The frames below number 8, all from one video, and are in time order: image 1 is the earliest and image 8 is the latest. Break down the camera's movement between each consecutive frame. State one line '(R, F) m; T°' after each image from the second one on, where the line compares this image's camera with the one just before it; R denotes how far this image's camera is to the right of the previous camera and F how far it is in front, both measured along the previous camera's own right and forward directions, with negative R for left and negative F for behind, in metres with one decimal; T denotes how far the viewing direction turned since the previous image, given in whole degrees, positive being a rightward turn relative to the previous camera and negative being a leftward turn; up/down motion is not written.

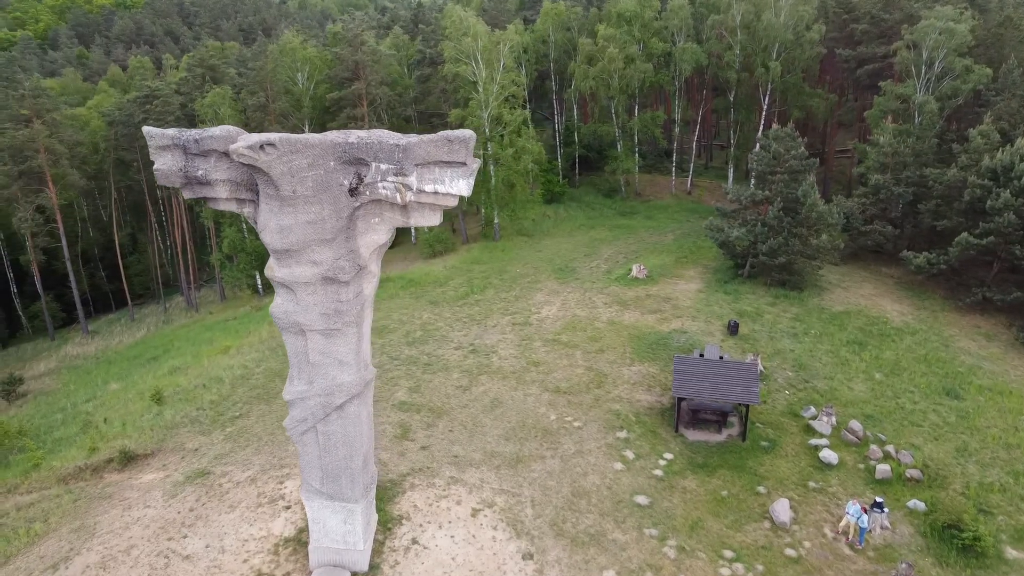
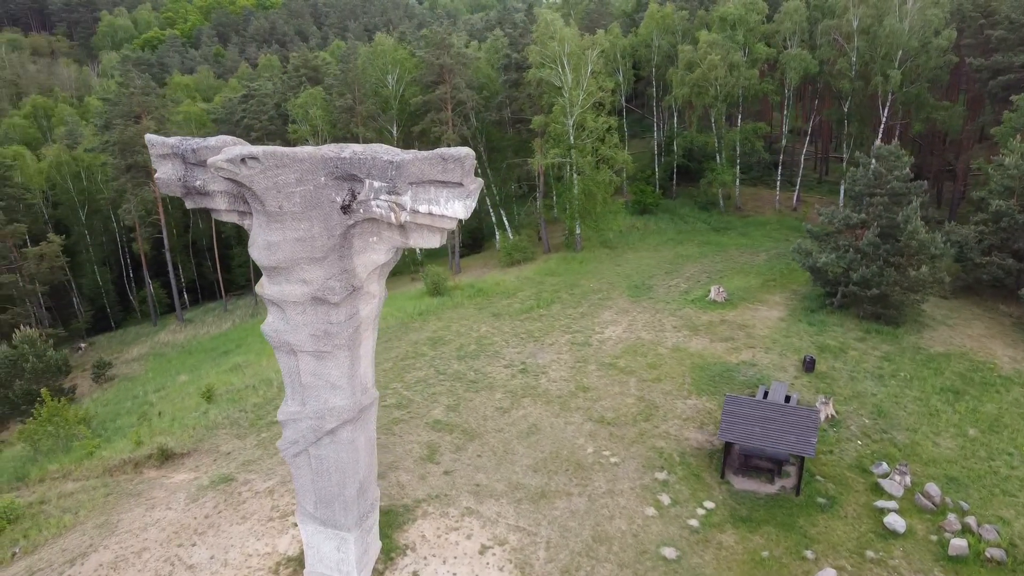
(+1.4, +0.9) m; -9°
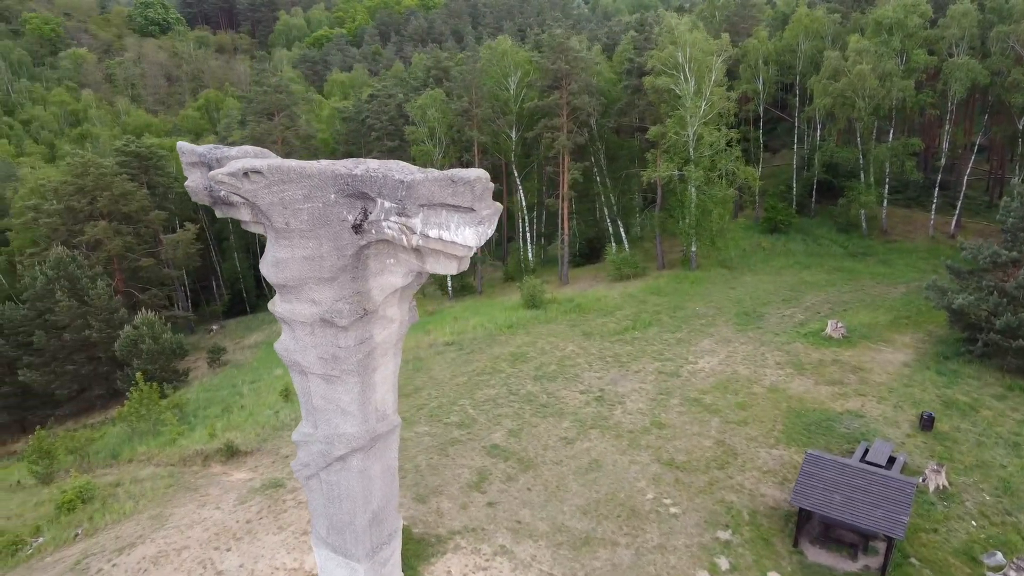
(+1.4, +1.0) m; -11°
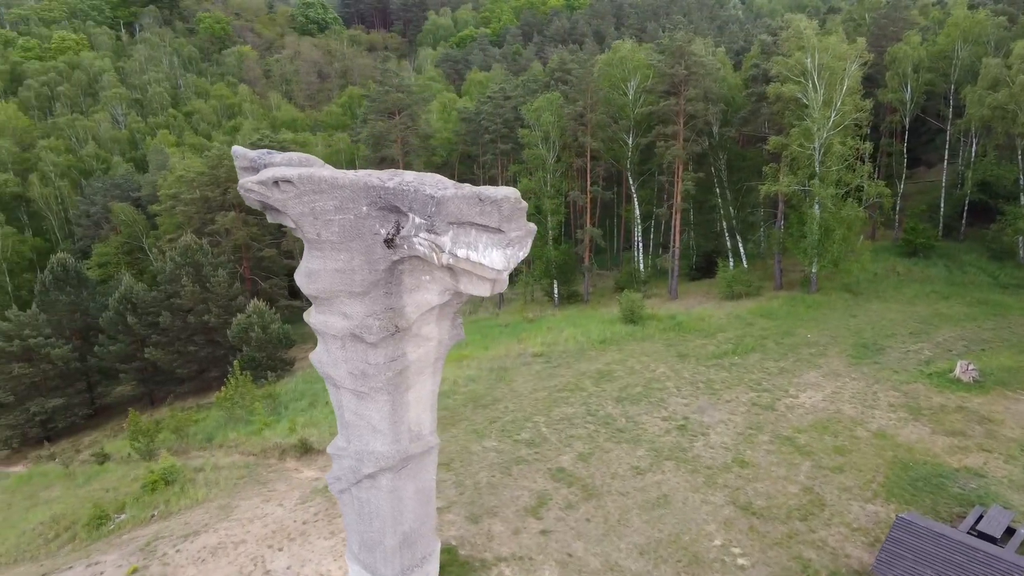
(+1.0, +0.7) m; -10°
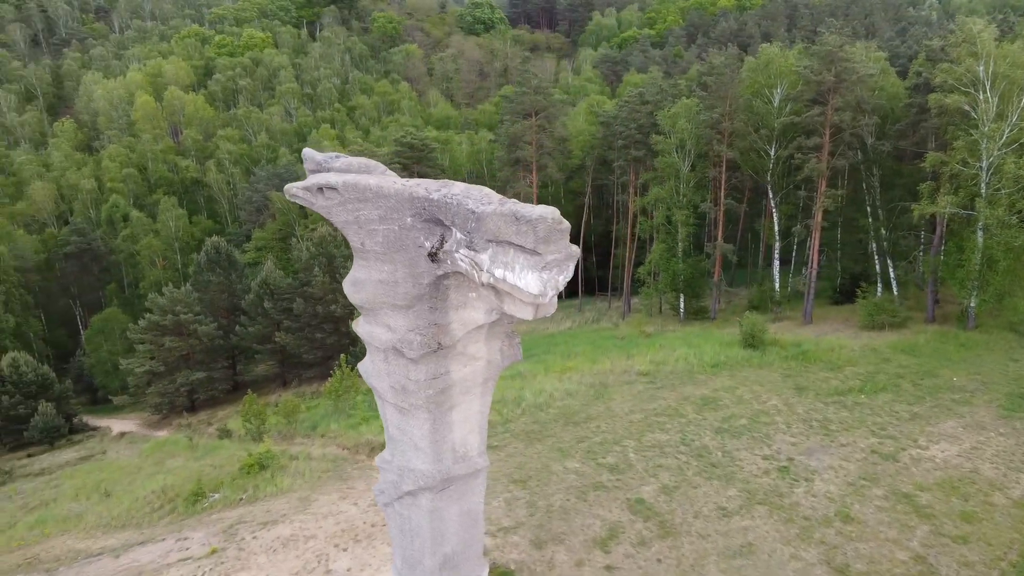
(+1.1, +0.7) m; -11°
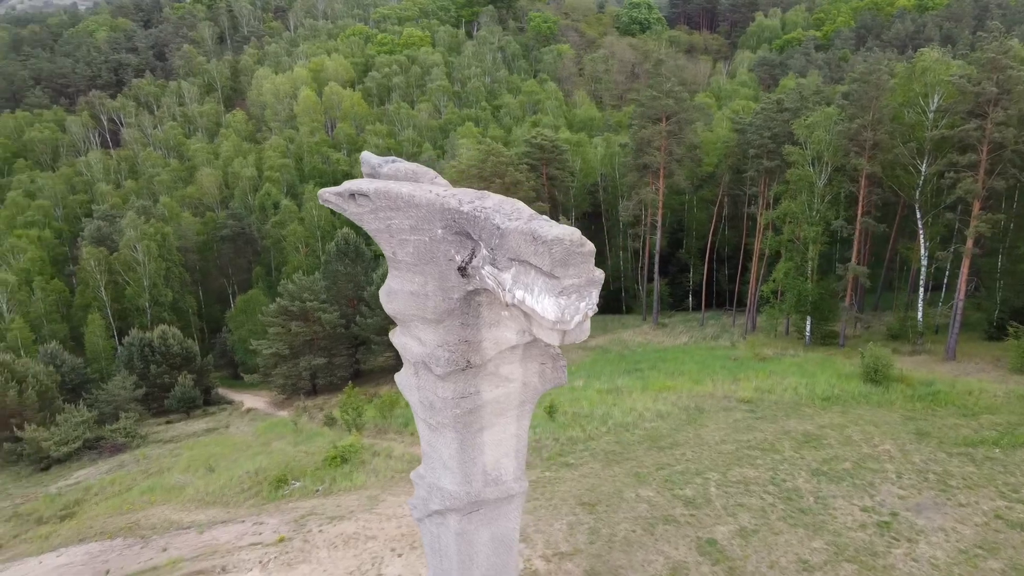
(+1.1, +0.6) m; -11°
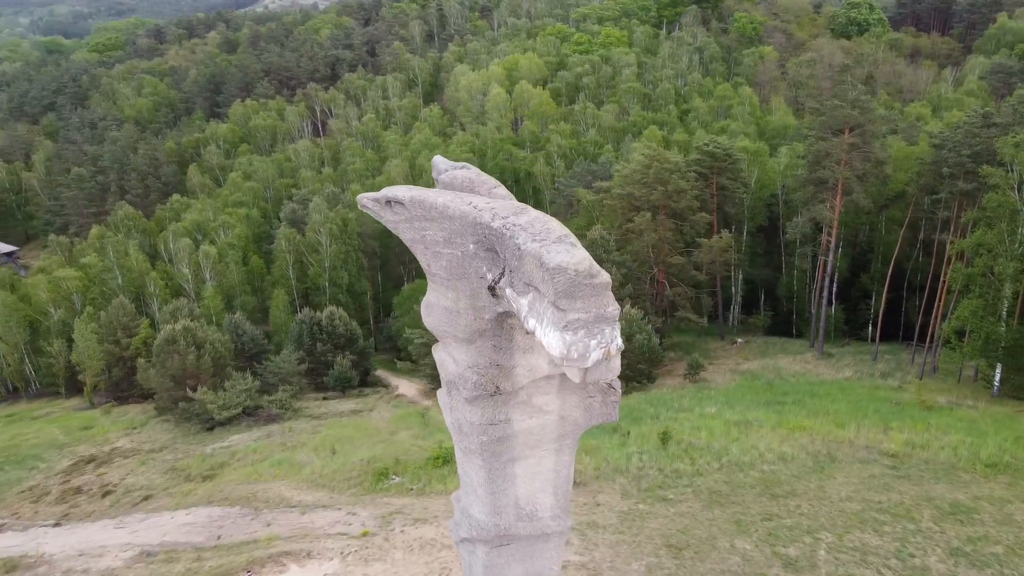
(+1.4, +0.8) m; -14°
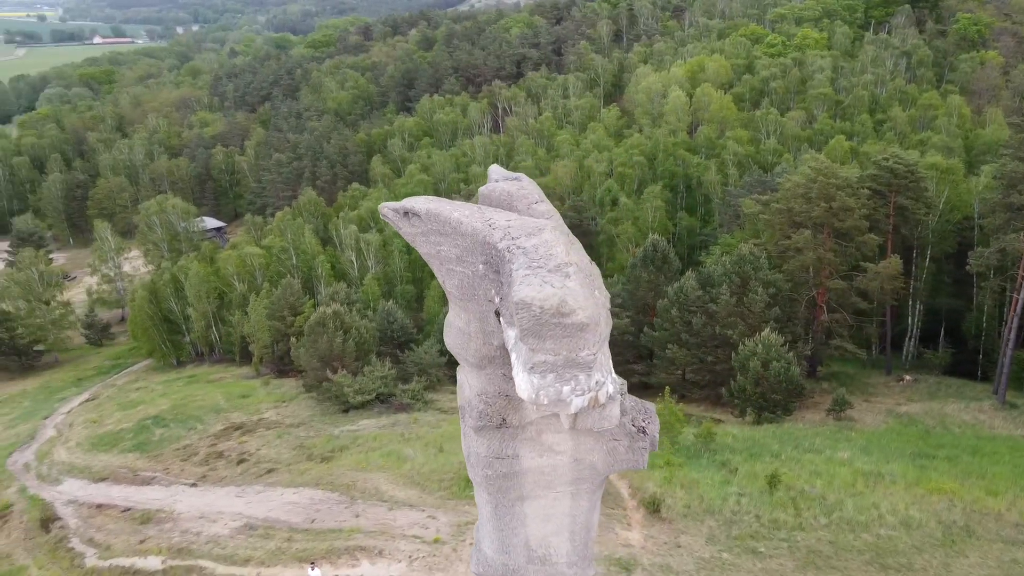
(+1.4, +0.7) m; -13°
